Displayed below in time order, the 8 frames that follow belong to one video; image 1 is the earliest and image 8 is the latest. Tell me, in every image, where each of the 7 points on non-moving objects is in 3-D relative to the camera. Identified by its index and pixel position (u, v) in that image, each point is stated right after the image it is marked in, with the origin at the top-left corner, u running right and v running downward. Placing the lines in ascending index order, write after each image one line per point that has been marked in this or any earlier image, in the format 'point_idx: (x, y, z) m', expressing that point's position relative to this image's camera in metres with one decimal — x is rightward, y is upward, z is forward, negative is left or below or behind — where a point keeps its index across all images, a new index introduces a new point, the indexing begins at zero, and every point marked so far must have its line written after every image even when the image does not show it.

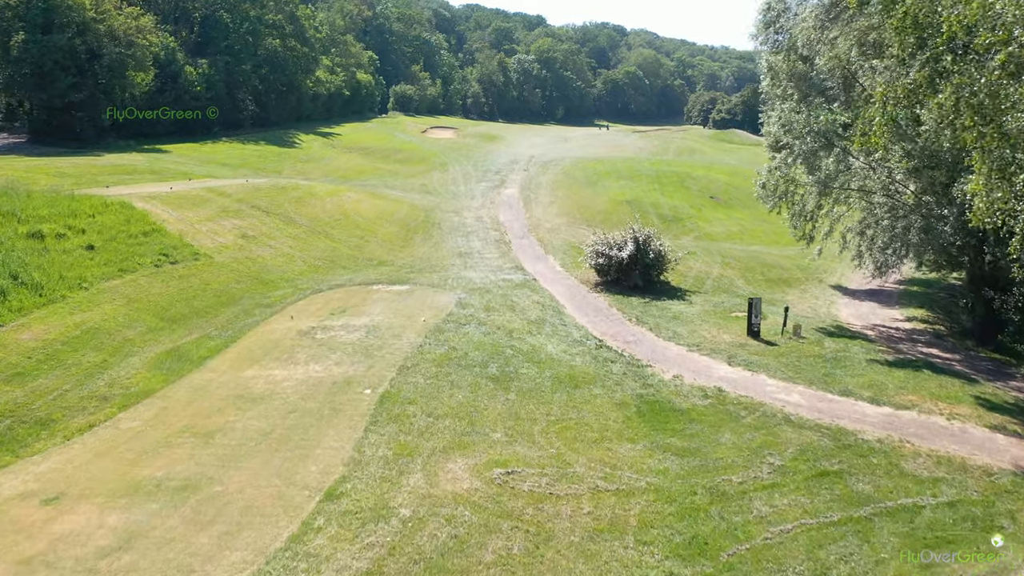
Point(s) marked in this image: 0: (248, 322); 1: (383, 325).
0: (-6.5, -0.9, +19.0) m
1: (-3.1, -0.9, +18.7) m
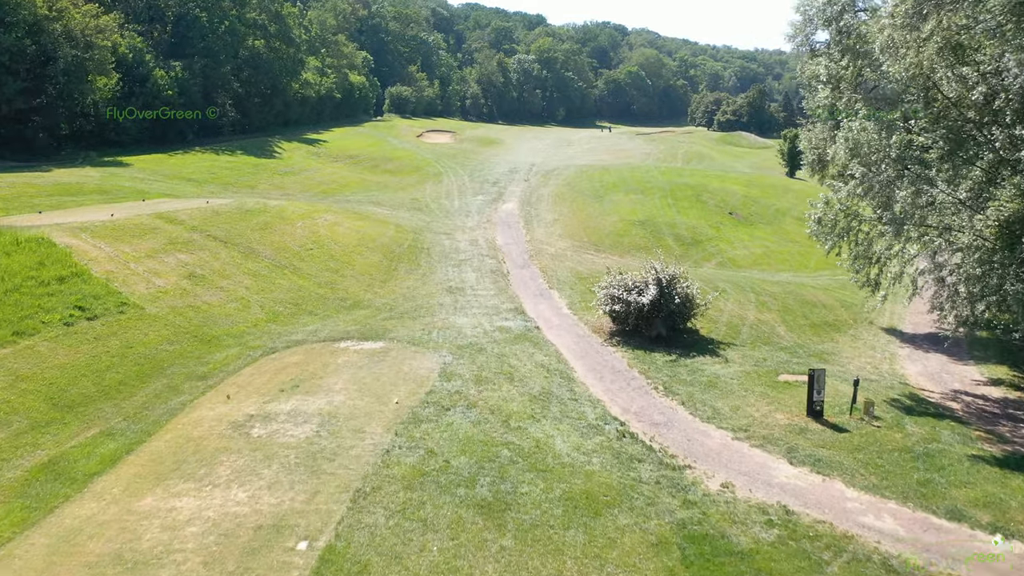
0: (-6.5, -2.3, +14.7) m
1: (-3.2, -2.3, +14.5) m
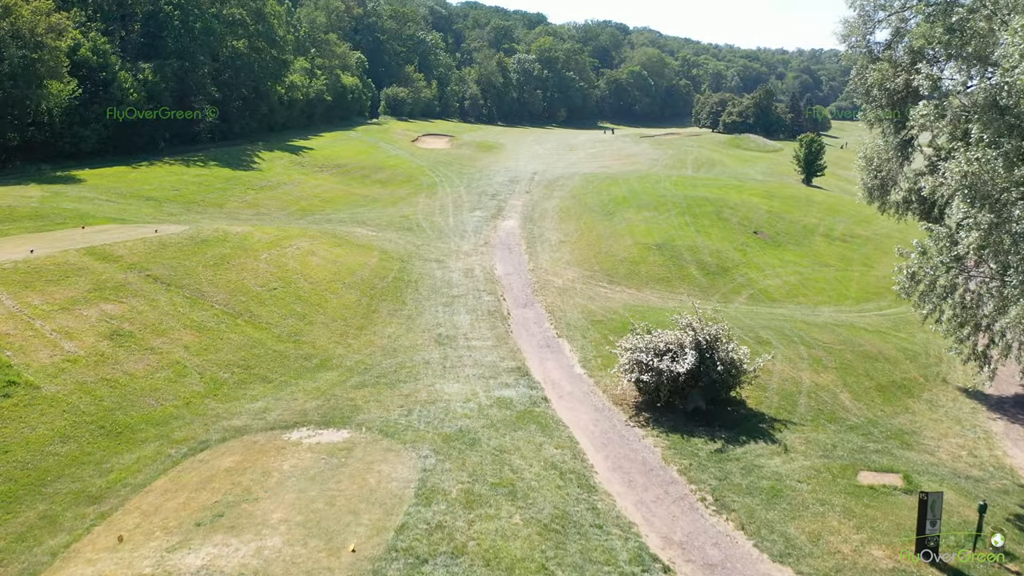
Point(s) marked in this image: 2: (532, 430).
0: (-6.5, -3.7, +10.4) m
1: (-3.1, -3.7, +10.2) m
2: (+0.4, -2.9, +15.8) m
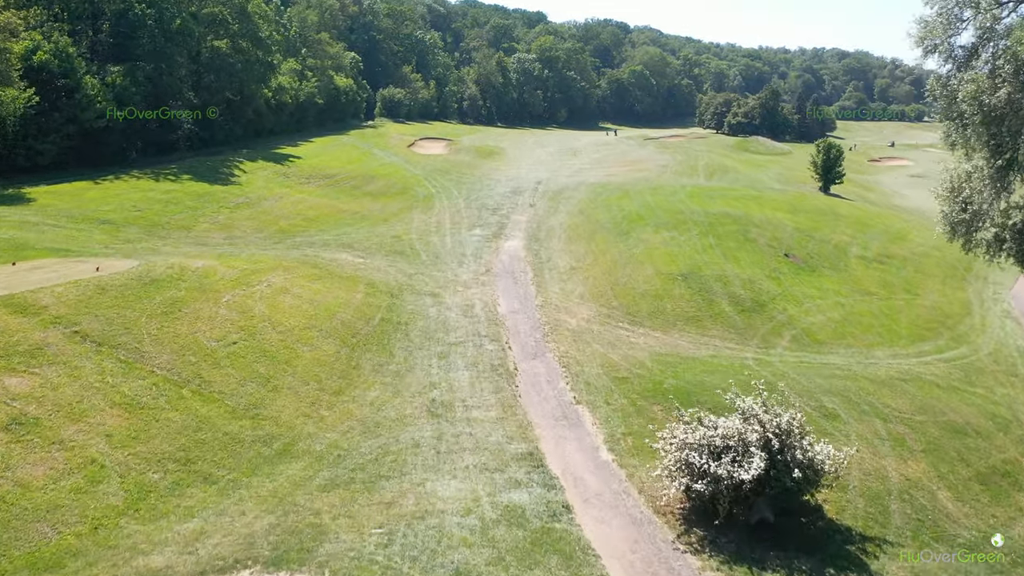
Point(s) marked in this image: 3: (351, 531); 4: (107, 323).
0: (-6.3, -5.0, +6.5) m
1: (-2.9, -5.1, +6.3) m
2: (+0.6, -4.2, +11.9) m
3: (-2.6, -3.9, +12.7) m
4: (-9.5, -0.8, +18.2) m
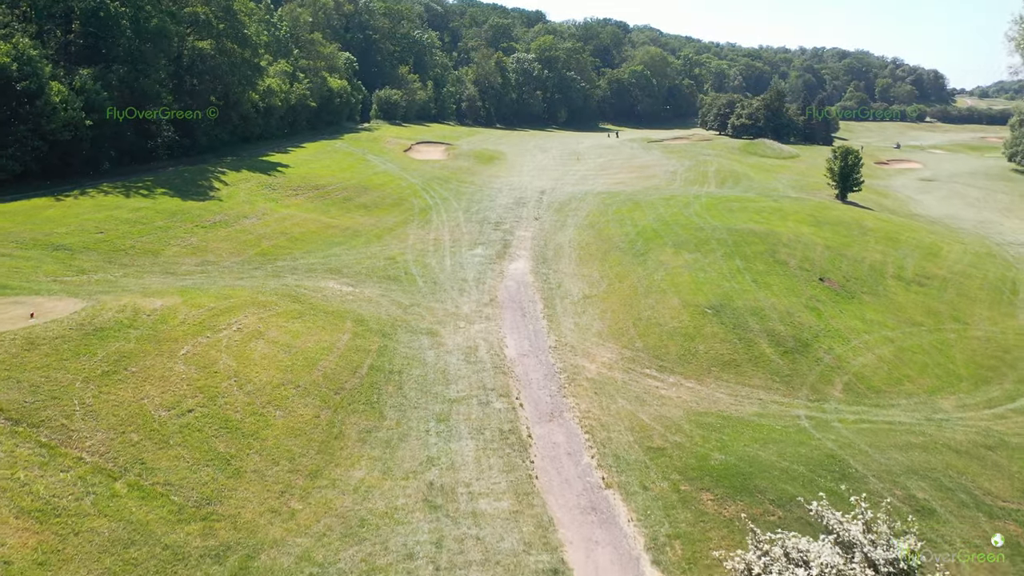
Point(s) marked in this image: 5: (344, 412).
0: (-5.9, -6.2, +3.2) m
1: (-2.6, -6.2, +3.0) m
2: (+1.0, -5.4, +8.5) m
3: (-2.3, -5.1, +9.3) m
4: (-9.2, -2.0, +14.8) m
5: (-3.9, -2.8, +17.8) m
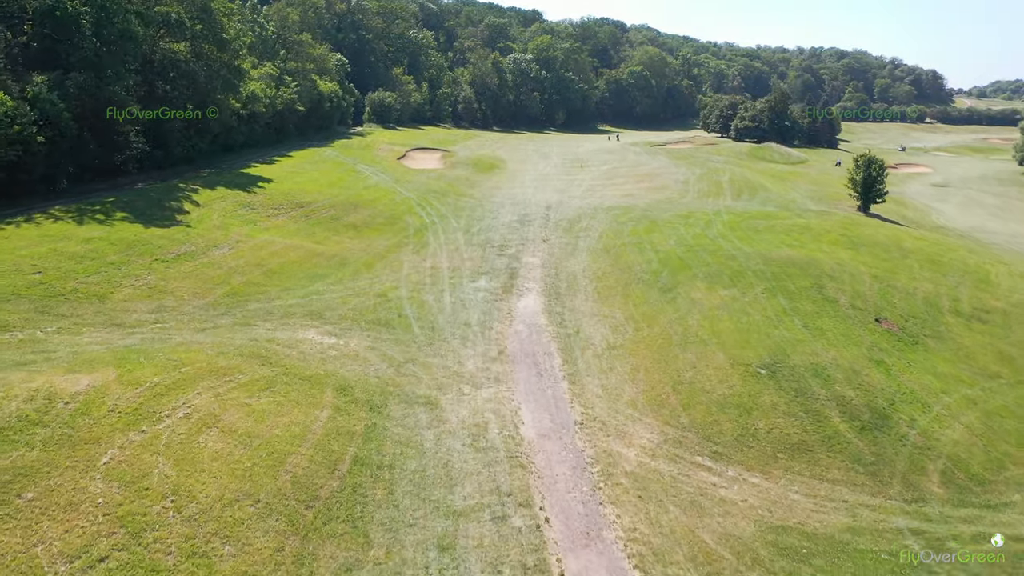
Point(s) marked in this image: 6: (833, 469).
0: (-5.4, -7.8, -1.1) m
1: (-2.0, -7.8, -1.3) m
2: (+1.5, -6.9, +4.3) m
3: (-1.8, -6.6, +5.1) m
4: (-8.7, -3.5, +10.5) m
5: (-3.4, -4.4, +13.5) m
6: (+7.1, -4.0, +17.1) m
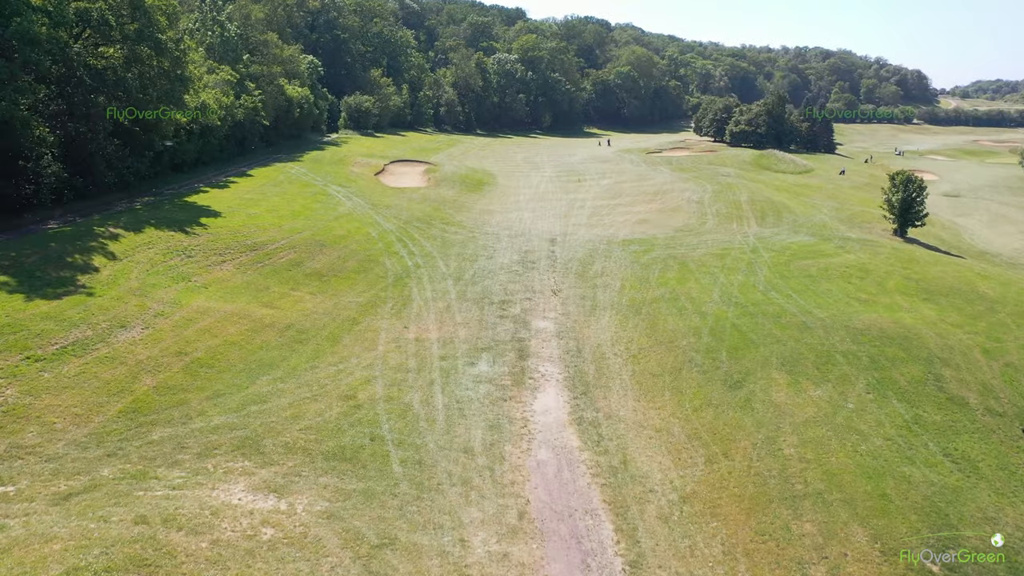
0: (-4.2, -10.5, -8.9) m
1: (-0.9, -10.5, -9.0) m
2: (+2.5, -9.6, -3.3) m
3: (-0.8, -9.4, -2.6) m
4: (-7.9, -6.3, +2.6) m
5: (-2.6, -7.1, +5.8) m
6: (+7.8, -6.7, +9.7) m
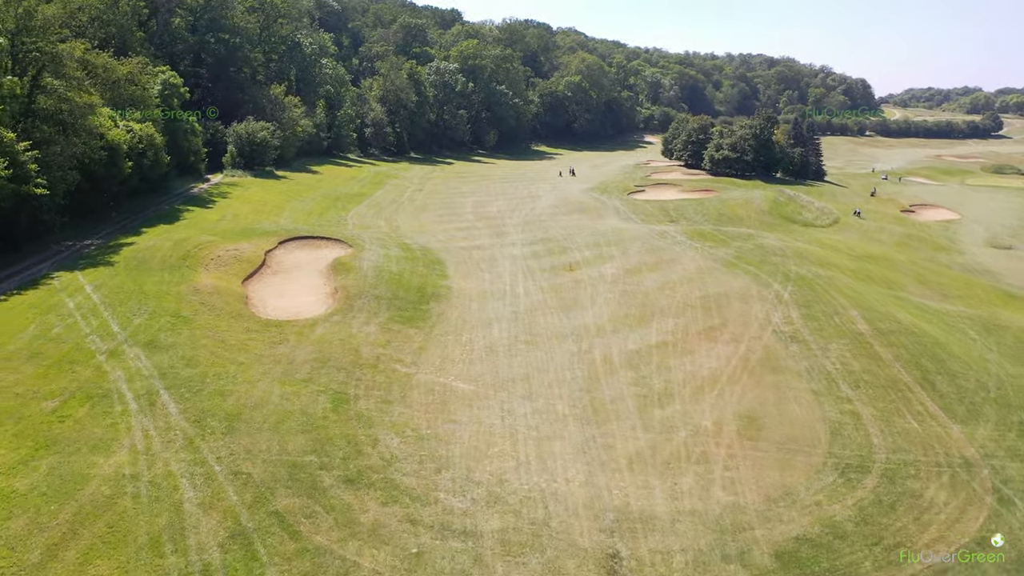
0: (+0.4, -19.4, -34.6) m
1: (+3.7, -19.4, -34.4) m
2: (+6.6, -18.5, -28.5) m
3: (+3.3, -18.3, -28.1) m
4: (-4.3, -15.3, -23.4) m
5: (+0.7, -16.0, -19.8) m
6: (+10.7, -15.5, -15.1) m
